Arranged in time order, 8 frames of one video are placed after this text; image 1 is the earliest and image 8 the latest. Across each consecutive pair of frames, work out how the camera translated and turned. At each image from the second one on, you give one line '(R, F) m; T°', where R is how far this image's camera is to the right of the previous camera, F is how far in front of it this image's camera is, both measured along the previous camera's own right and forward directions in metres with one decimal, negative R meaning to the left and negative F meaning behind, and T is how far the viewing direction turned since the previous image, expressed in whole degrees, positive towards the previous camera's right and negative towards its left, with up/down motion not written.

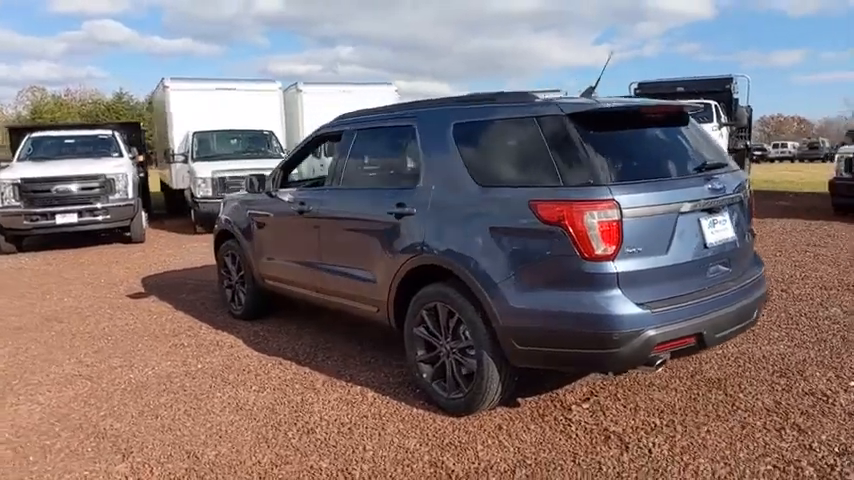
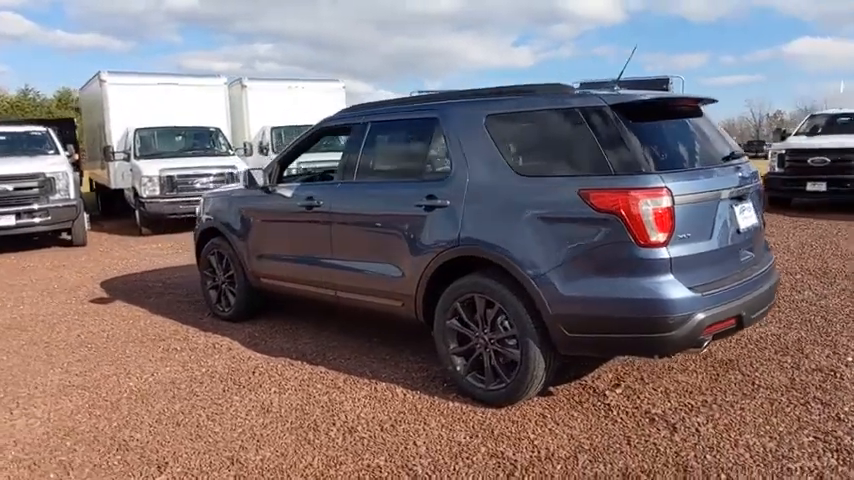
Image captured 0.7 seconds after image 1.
(-0.7, +0.1) m; +7°
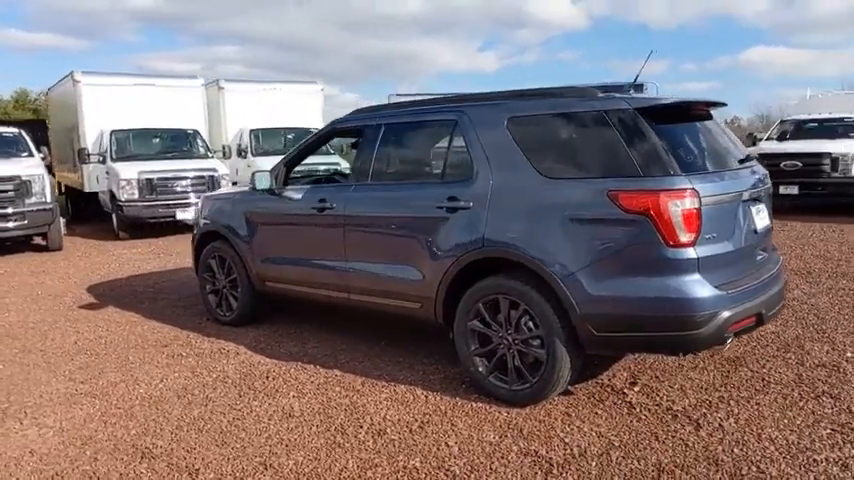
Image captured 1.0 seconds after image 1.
(-0.4, 0.0) m; +3°
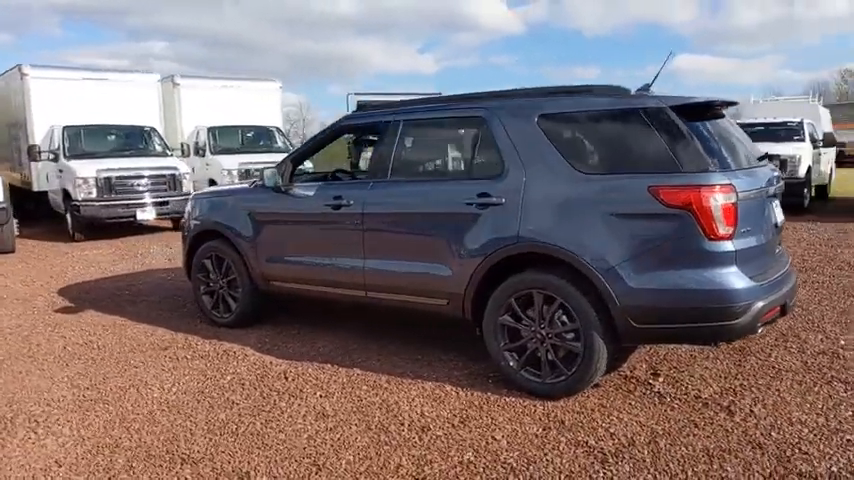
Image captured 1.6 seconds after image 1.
(-0.6, 0.0) m; +6°
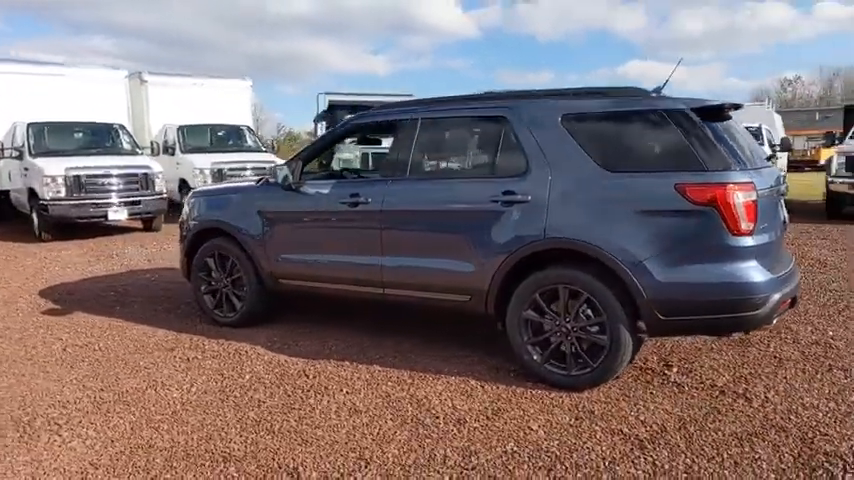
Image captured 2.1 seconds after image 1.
(-0.5, 0.0) m; +4°
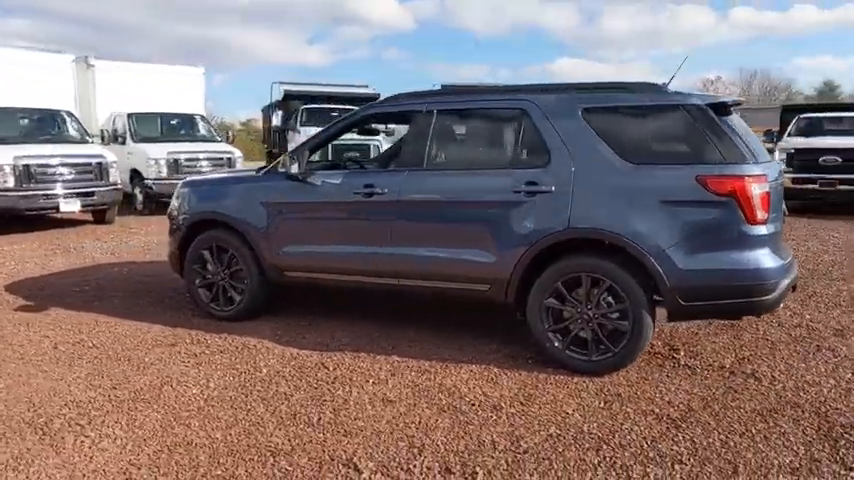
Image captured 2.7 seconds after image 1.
(-0.6, 0.0) m; +6°
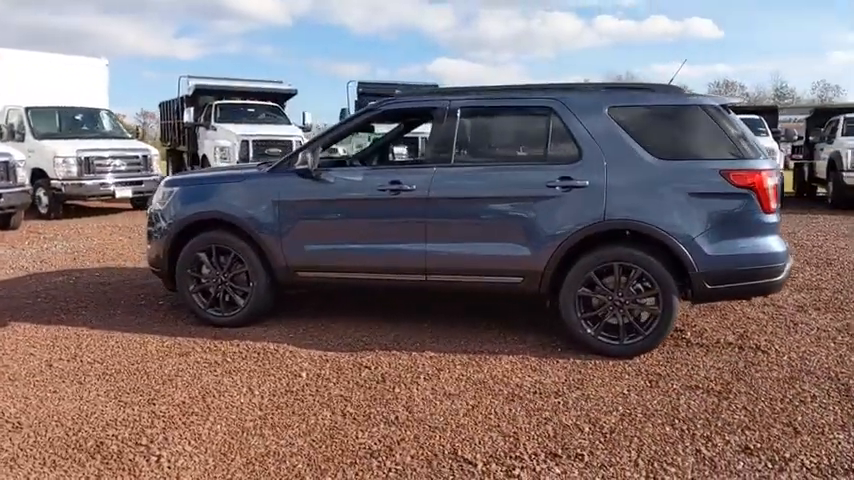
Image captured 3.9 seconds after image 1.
(-1.1, +0.1) m; +11°
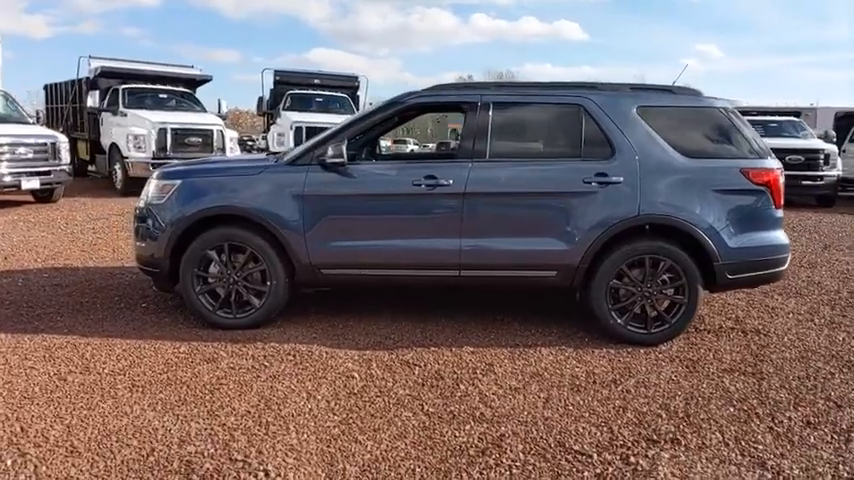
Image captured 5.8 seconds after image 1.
(-1.2, +0.2) m; +11°
